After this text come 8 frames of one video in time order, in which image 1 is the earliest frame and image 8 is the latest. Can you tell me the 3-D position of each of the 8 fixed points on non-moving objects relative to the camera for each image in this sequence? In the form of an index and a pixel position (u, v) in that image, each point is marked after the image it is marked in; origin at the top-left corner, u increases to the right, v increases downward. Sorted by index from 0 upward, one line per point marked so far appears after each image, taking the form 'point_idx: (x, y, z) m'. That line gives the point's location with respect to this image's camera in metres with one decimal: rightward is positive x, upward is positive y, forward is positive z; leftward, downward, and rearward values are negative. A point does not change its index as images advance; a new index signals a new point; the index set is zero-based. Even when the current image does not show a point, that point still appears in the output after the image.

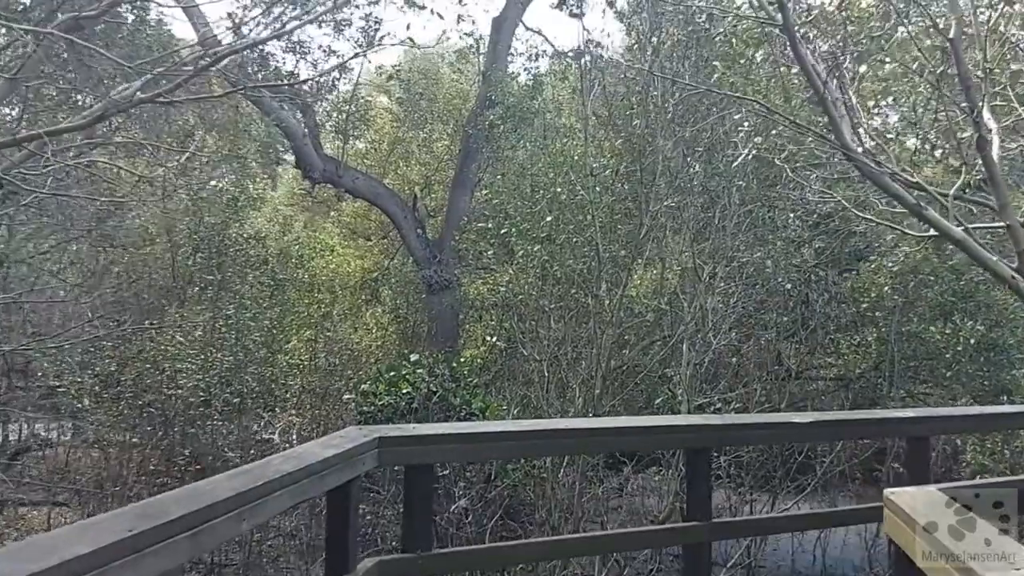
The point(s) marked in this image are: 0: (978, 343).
0: (+3.5, -0.4, +7.0) m
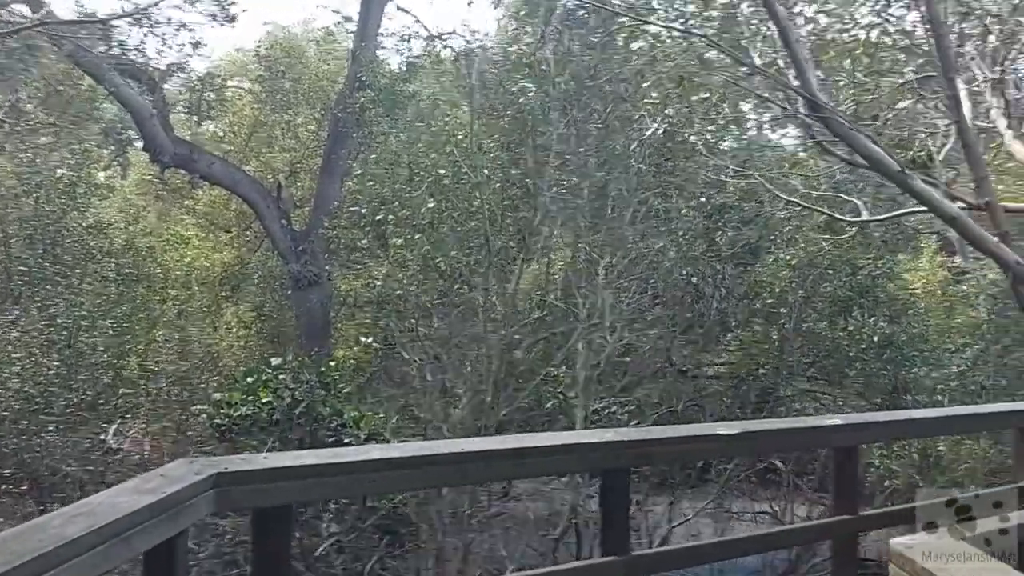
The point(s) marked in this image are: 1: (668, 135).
0: (+2.6, -0.4, +6.7) m
1: (+1.1, +1.1, +6.6) m
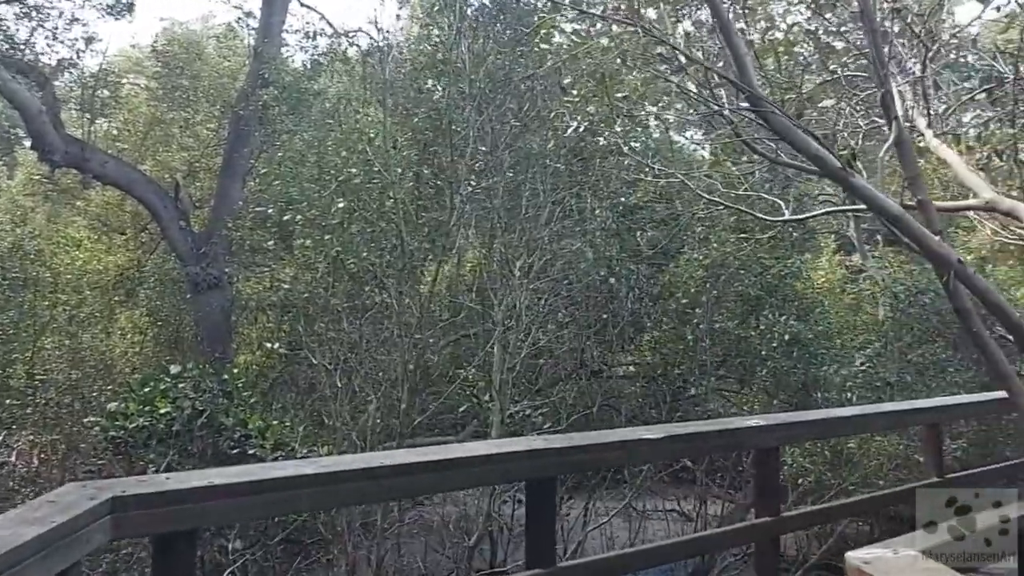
0: (+2.0, -0.4, +6.8) m
1: (+0.5, +1.0, +6.5) m
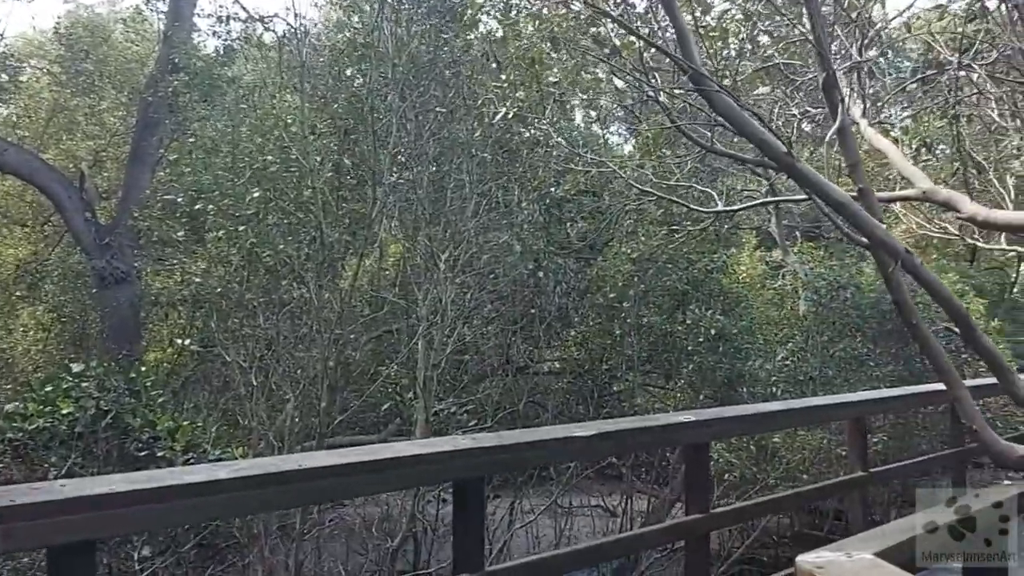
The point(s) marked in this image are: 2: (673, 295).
0: (+1.5, -0.3, +6.8) m
1: (0.0, +1.1, +6.4) m
2: (+1.2, -0.1, +6.8) m
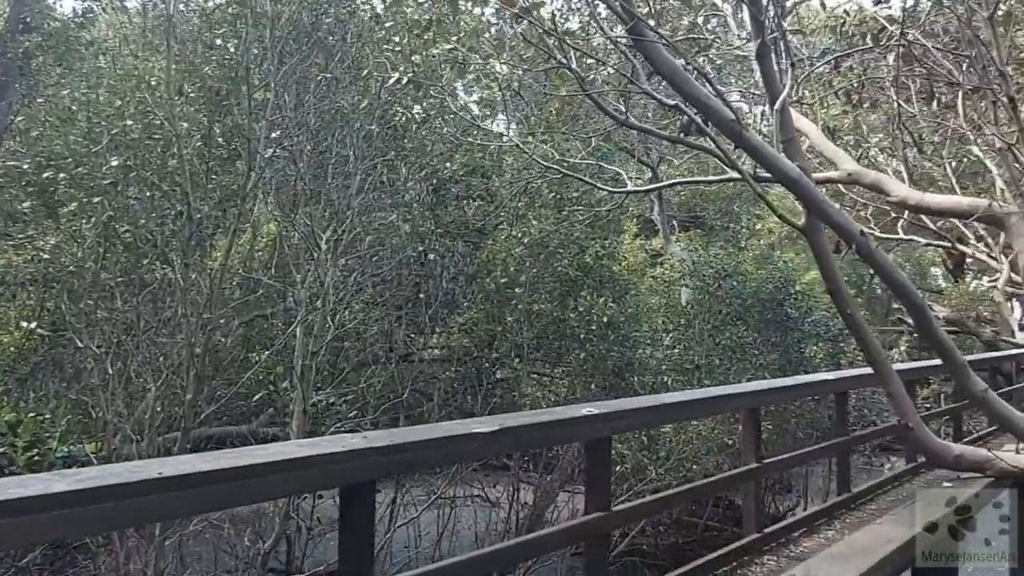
0: (+0.6, -0.2, +6.7) m
1: (-0.7, +1.2, +6.0) m
2: (+0.4, 0.0, +6.7) m
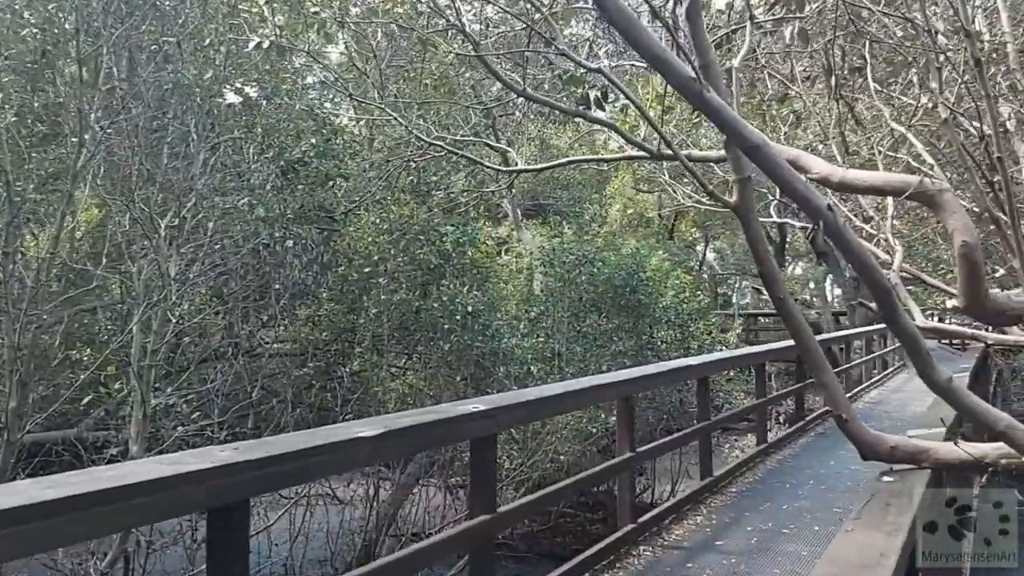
0: (-0.3, -0.1, +6.5) m
1: (-1.6, +1.2, +5.5) m
2: (-0.6, +0.1, +6.4) m
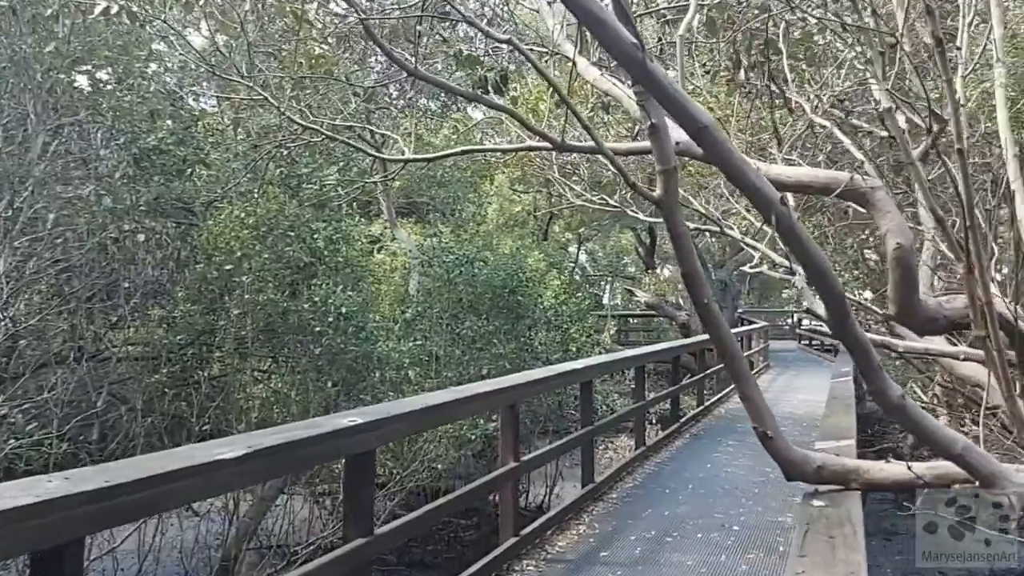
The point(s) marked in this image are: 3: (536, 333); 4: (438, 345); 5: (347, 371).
0: (-1.1, -0.1, +6.1) m
1: (-2.2, +1.3, +5.0) m
2: (-1.4, +0.1, +6.0) m
3: (+0.2, -0.4, +7.7) m
4: (-0.6, -0.4, +7.1) m
5: (-1.1, -0.5, +6.2) m
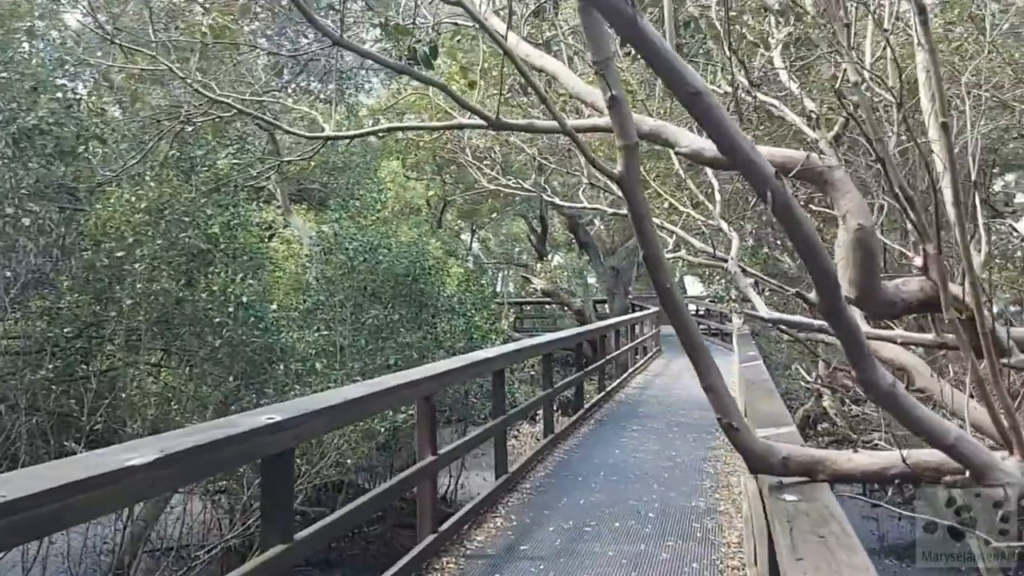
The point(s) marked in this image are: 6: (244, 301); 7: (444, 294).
0: (-1.7, -0.1, +5.8) m
1: (-2.7, +1.3, +4.6) m
2: (-1.9, +0.2, +5.6) m
3: (-0.6, -0.3, +7.5) m
4: (-1.2, -0.3, +6.9) m
5: (-1.7, -0.5, +5.9) m
6: (-1.6, -0.1, +5.8) m
7: (-0.5, -0.1, +7.6) m
